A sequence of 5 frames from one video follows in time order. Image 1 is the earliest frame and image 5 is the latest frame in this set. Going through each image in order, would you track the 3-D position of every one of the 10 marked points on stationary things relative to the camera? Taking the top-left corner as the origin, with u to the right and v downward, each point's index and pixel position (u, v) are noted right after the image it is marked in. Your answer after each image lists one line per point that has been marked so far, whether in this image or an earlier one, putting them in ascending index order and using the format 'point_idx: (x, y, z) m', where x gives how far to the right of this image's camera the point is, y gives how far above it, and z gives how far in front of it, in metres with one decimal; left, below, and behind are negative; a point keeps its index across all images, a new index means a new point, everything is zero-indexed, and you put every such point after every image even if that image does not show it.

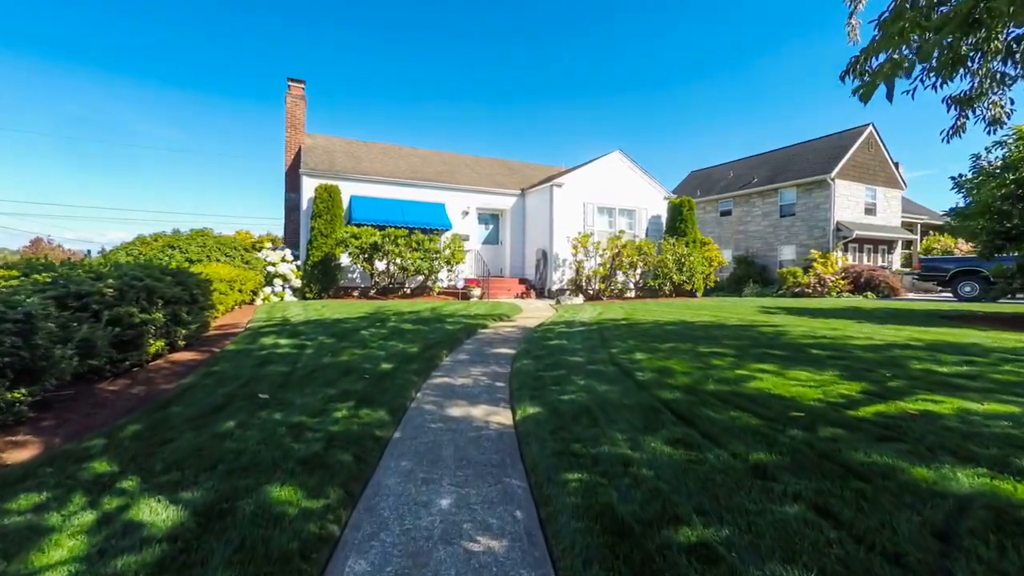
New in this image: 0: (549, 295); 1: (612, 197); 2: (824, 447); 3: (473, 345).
0: (+1.3, -0.2, +15.5) m
1: (+3.6, +3.3, +16.4) m
2: (+1.7, -0.9, +2.4) m
3: (-0.6, -0.8, +6.6) m
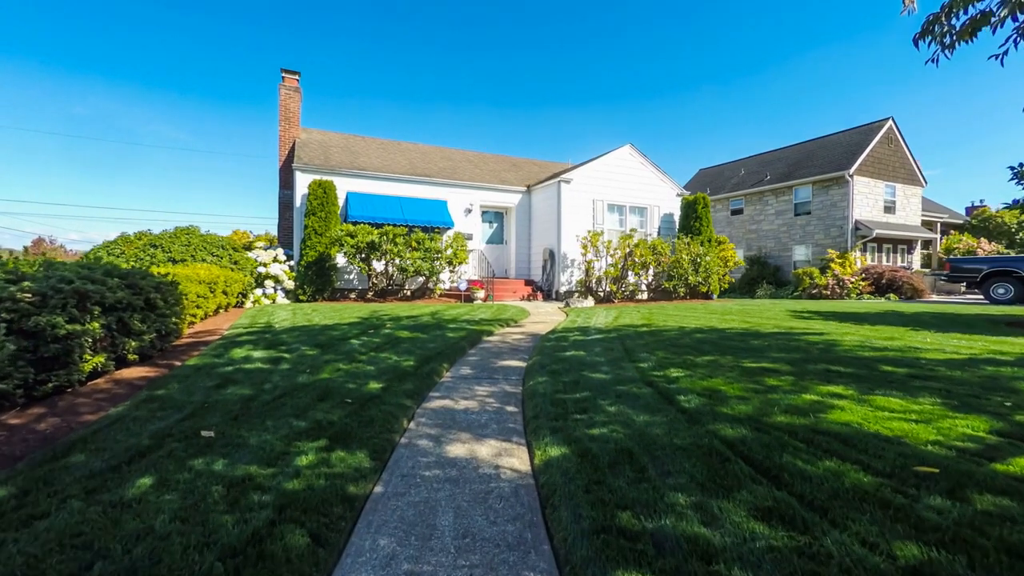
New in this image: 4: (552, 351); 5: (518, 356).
0: (+1.5, -0.3, +14.7) m
1: (+3.8, +3.3, +15.6) m
2: (+1.8, -0.9, +1.6) m
3: (-0.4, -0.9, +5.8) m
4: (+0.5, -0.8, +5.8) m
5: (+0.1, -0.9, +5.8) m
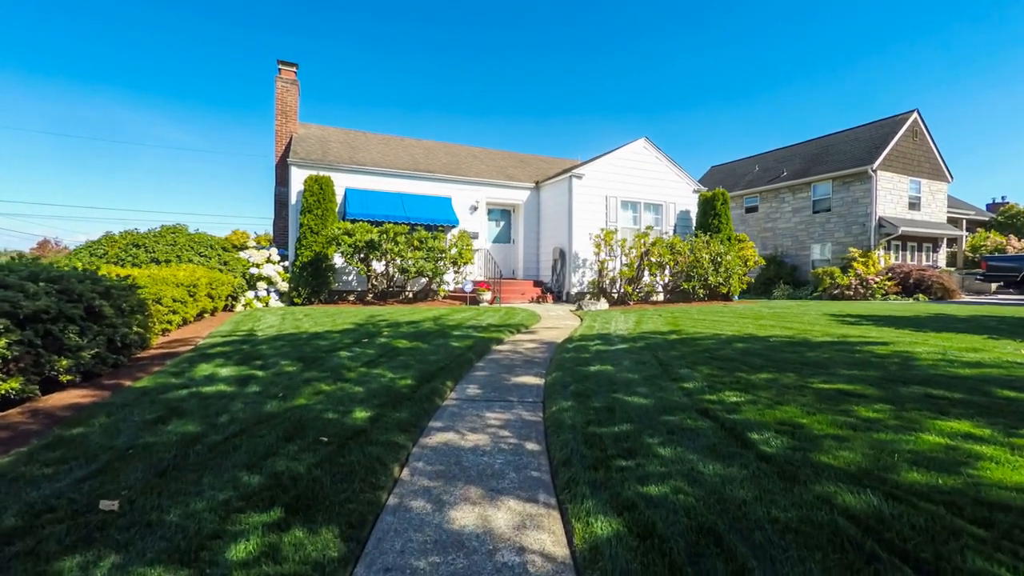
0: (+1.7, -0.3, +13.9) m
1: (+4.1, +3.2, +14.8) m
2: (+1.9, -0.9, +0.8) m
3: (-0.3, -0.9, +5.0) m
4: (+0.7, -0.9, +5.0) m
5: (+0.2, -0.9, +5.0) m
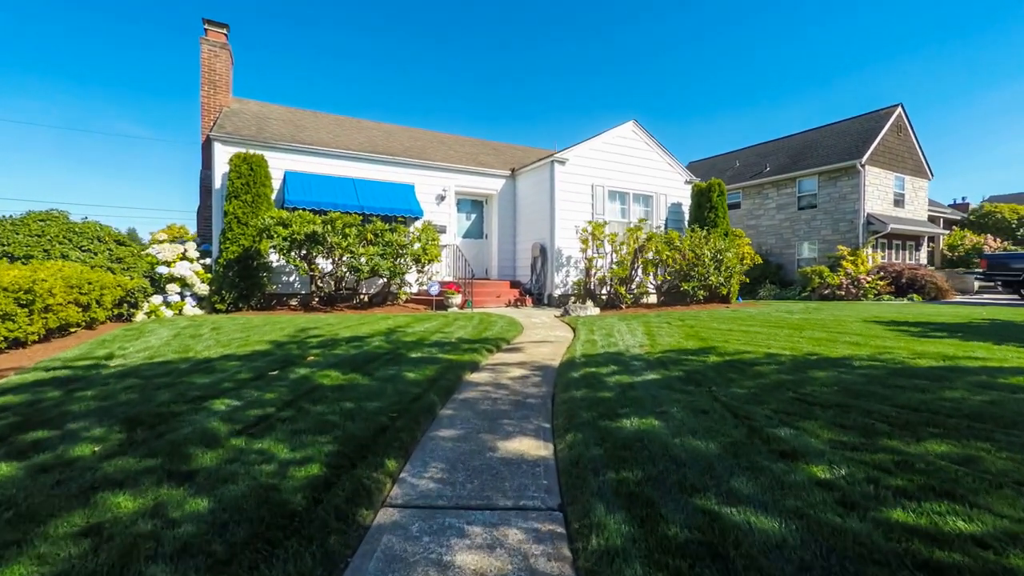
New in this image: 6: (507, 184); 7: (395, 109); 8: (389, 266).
0: (+1.0, -0.4, +12.2) m
1: (+3.3, +3.2, +13.1) m
2: (+2.1, -1.0, -0.9) m
3: (-0.4, -1.0, +3.1) m
4: (+0.6, -0.9, +3.2) m
5: (+0.1, -1.0, +3.2) m
6: (-0.2, +3.2, +13.9) m
7: (-4.5, +7.3, +18.0) m
8: (-2.8, +0.5, +10.1) m
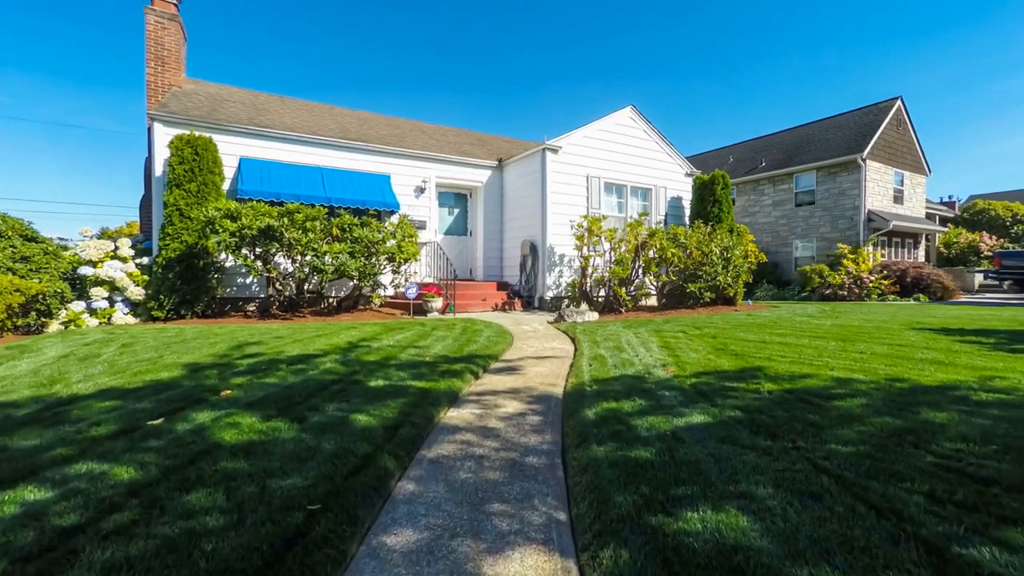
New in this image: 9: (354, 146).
0: (+0.7, -0.4, +11.0) m
1: (+2.9, +3.2, +12.0) m
2: (+2.2, -1.0, -2.1) m
3: (-0.4, -1.0, +1.9) m
4: (+0.6, -0.9, +2.0) m
5: (+0.1, -1.0, +2.0) m
6: (-0.5, +3.2, +12.7) m
7: (-5.0, +7.3, +16.6) m
8: (-3.0, +0.4, +8.8) m
9: (-3.8, +3.4, +10.9) m
